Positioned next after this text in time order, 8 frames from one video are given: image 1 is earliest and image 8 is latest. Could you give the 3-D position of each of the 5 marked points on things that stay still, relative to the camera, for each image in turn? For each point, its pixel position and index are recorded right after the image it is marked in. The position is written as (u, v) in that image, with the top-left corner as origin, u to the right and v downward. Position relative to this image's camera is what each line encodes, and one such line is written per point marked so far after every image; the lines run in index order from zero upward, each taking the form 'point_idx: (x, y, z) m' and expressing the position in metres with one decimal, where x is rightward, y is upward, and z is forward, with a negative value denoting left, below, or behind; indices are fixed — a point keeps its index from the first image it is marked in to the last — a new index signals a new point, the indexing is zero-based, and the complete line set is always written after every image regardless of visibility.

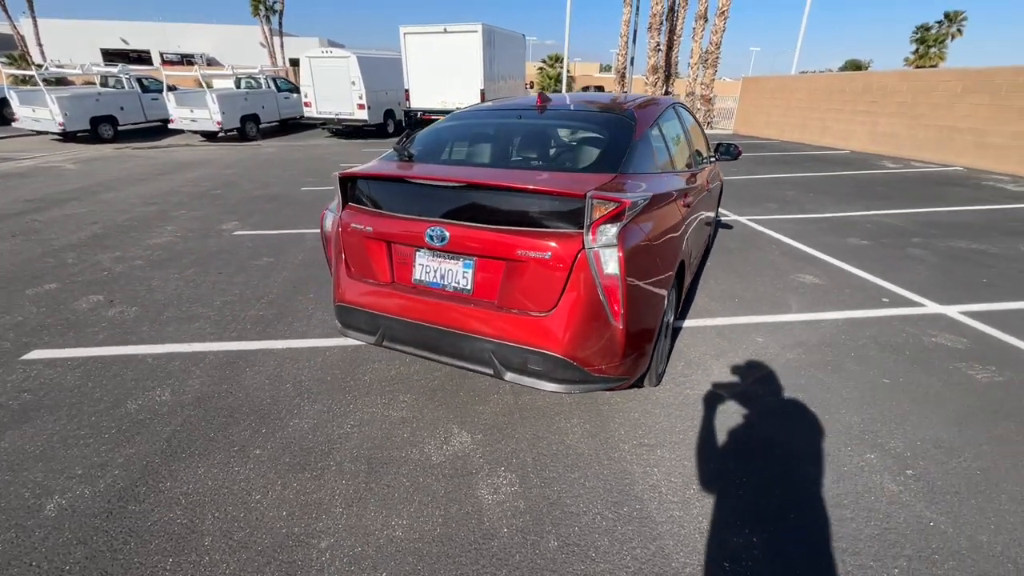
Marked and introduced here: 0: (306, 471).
0: (-1.0, -0.9, +2.3) m
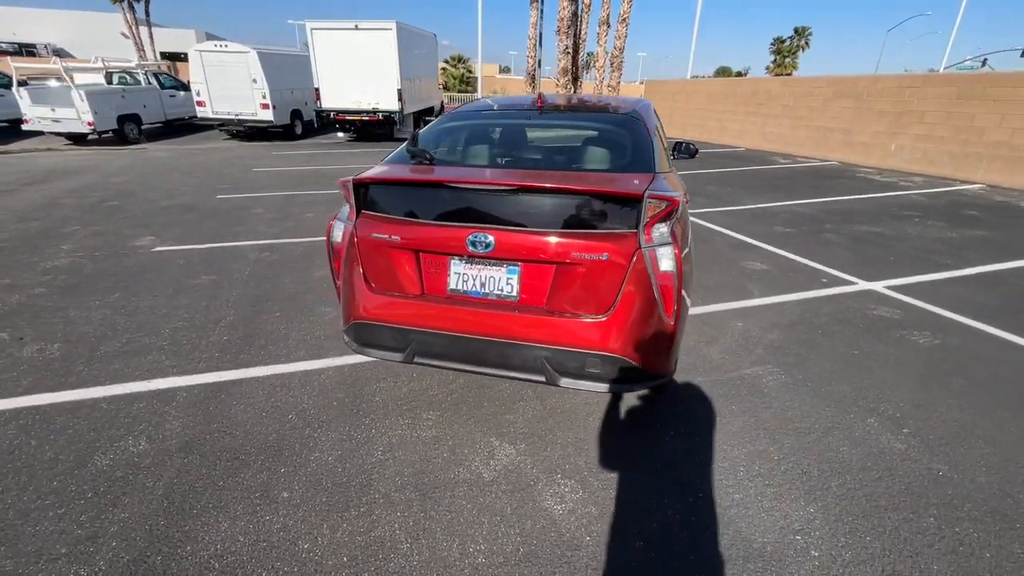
0: (-0.7, -1.0, +2.1) m
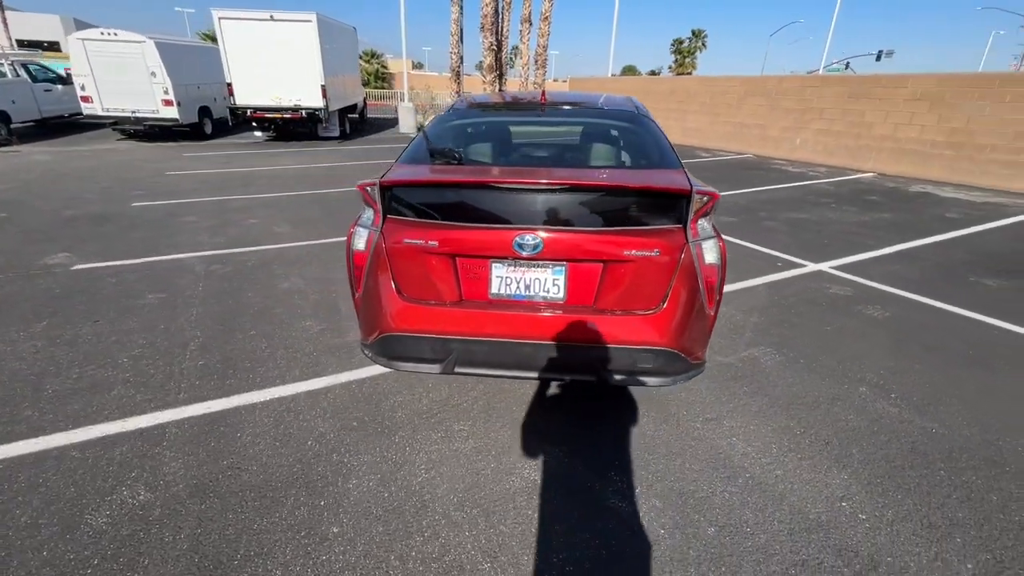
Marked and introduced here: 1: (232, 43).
0: (-0.4, -1.0, +2.0) m
1: (-7.9, +6.9, +13.4) m
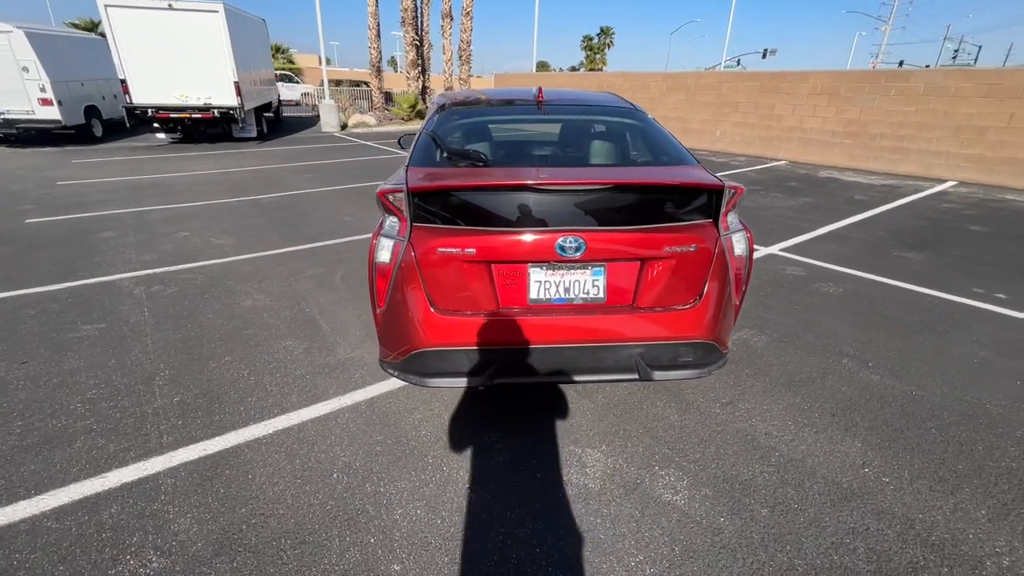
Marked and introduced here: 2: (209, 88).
0: (-0.1, -1.1, +1.9) m
1: (-9.8, +6.4, +11.9) m
2: (-8.2, +5.4, +12.8) m
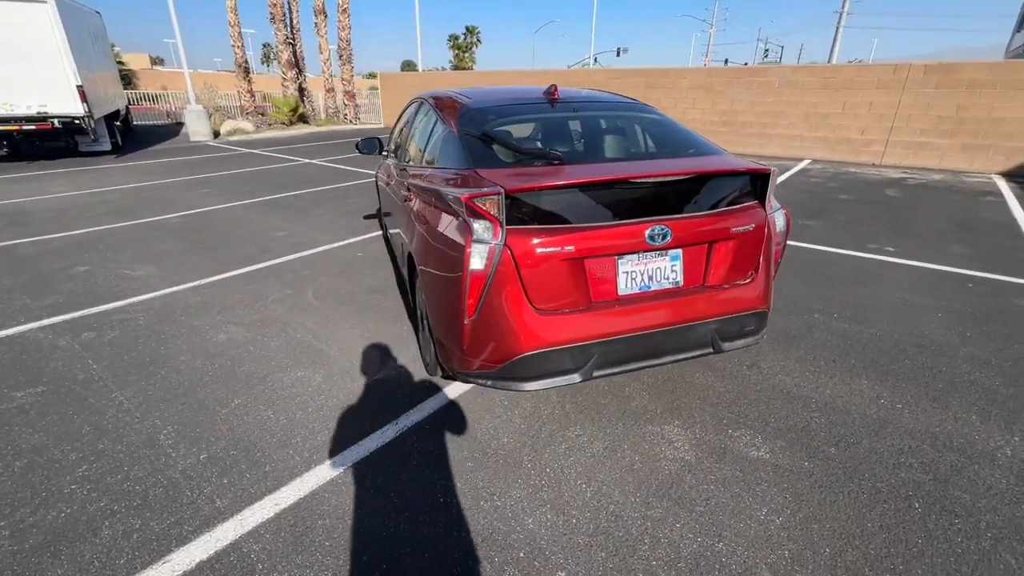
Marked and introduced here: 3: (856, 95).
0: (+0.5, -1.0, +1.9) m
1: (-11.9, +5.2, +9.4) m
2: (-10.5, +4.4, +10.7) m
3: (+7.7, +4.3, +10.6) m
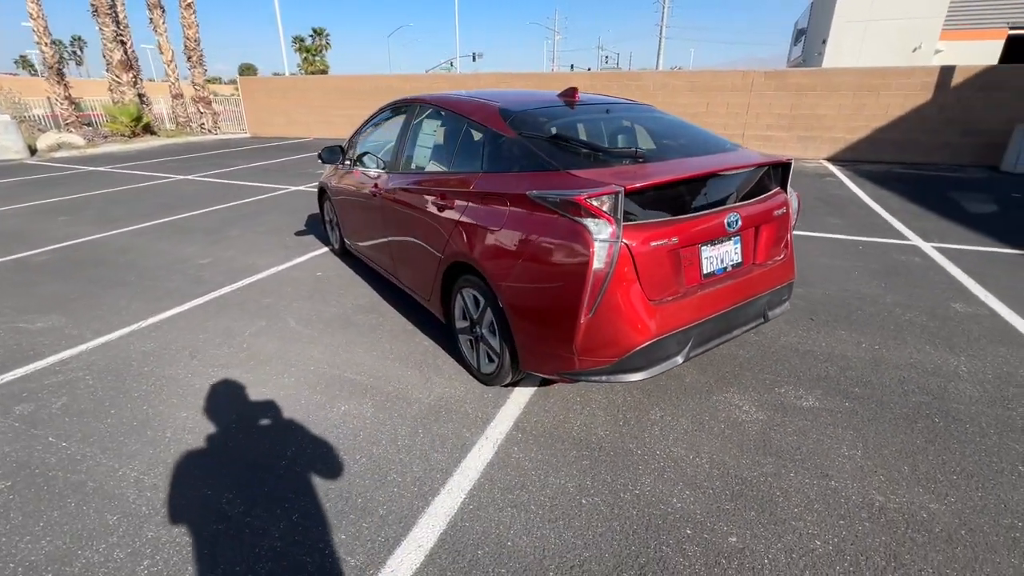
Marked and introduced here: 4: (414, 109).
0: (+1.2, -0.9, +2.1) m
1: (-13.4, +3.7, +6.2) m
2: (-12.2, +3.0, +7.8) m
3: (+5.3, +5.0, +12.3) m
4: (-0.7, +1.4, +3.7) m
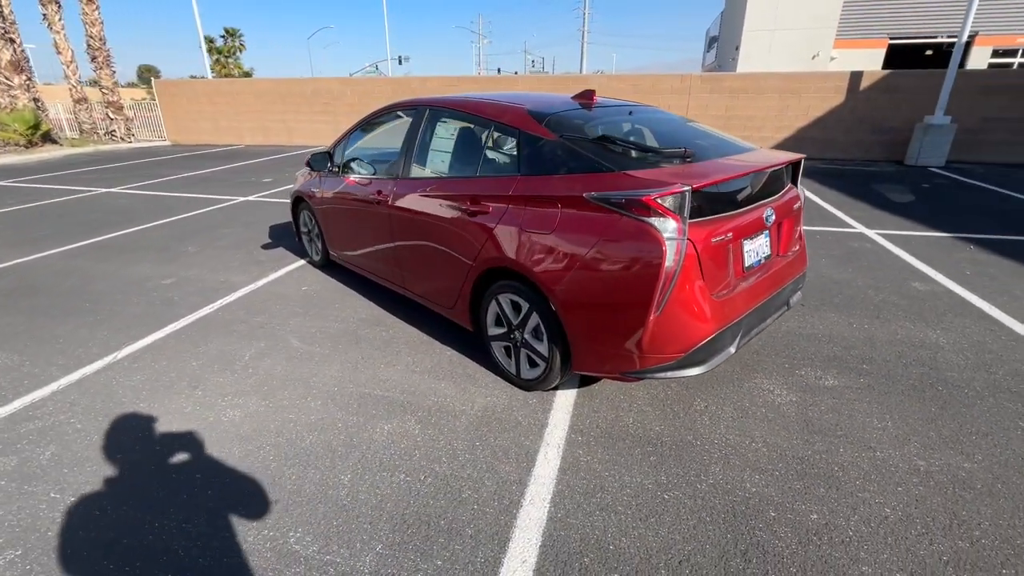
0: (+1.6, -0.9, +2.3) m
1: (-13.7, +2.9, +4.4) m
2: (-12.7, +2.3, +6.1) m
3: (+4.0, +5.2, +12.9) m
4: (-0.7, +1.3, +3.5) m
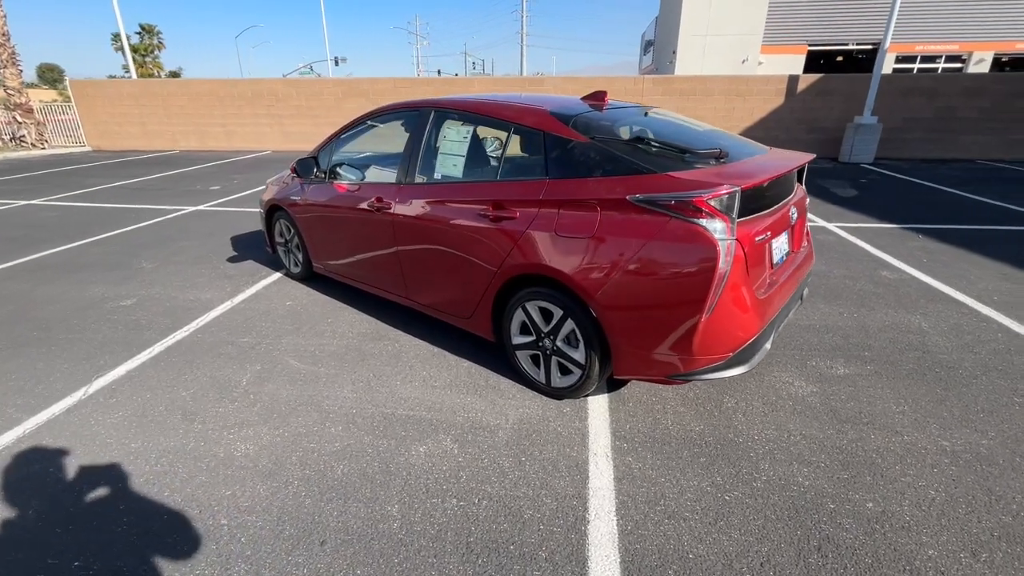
0: (+1.8, -0.9, +2.4) m
1: (-13.7, +2.3, +2.8) m
2: (-12.9, +1.7, +4.6) m
3: (+2.8, +5.2, +13.2) m
4: (-0.6, +1.2, +3.4) m
